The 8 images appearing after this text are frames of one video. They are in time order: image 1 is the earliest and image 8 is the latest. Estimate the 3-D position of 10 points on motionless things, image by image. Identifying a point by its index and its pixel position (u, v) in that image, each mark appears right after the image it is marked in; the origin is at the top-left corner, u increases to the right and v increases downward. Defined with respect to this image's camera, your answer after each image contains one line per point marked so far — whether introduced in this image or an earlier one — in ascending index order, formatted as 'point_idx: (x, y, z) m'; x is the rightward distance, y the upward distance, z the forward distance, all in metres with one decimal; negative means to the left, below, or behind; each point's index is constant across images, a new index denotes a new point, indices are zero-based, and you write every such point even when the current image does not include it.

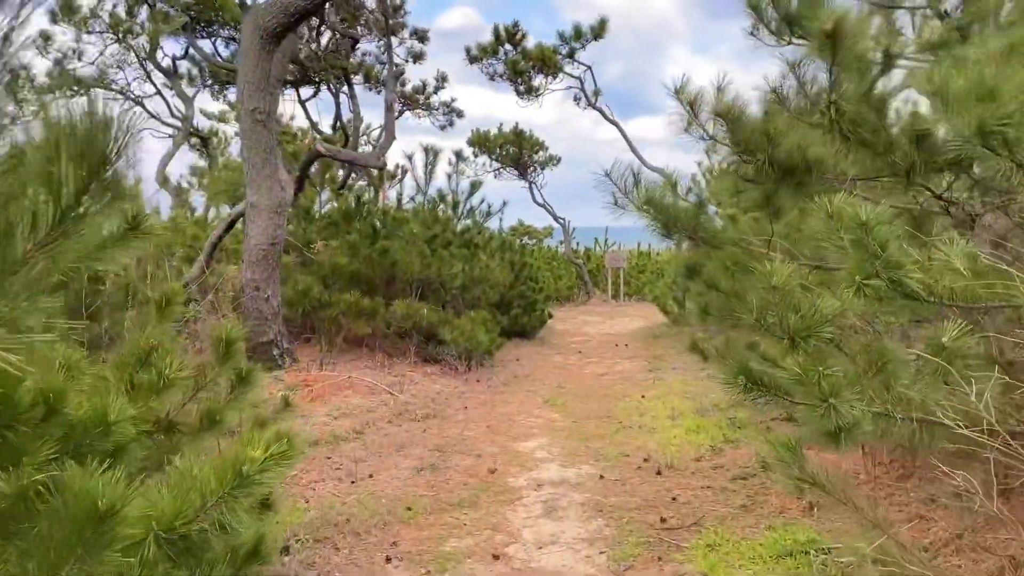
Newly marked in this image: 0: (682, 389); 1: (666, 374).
0: (+1.3, -0.8, +6.1) m
1: (+1.3, -0.7, +6.9) m
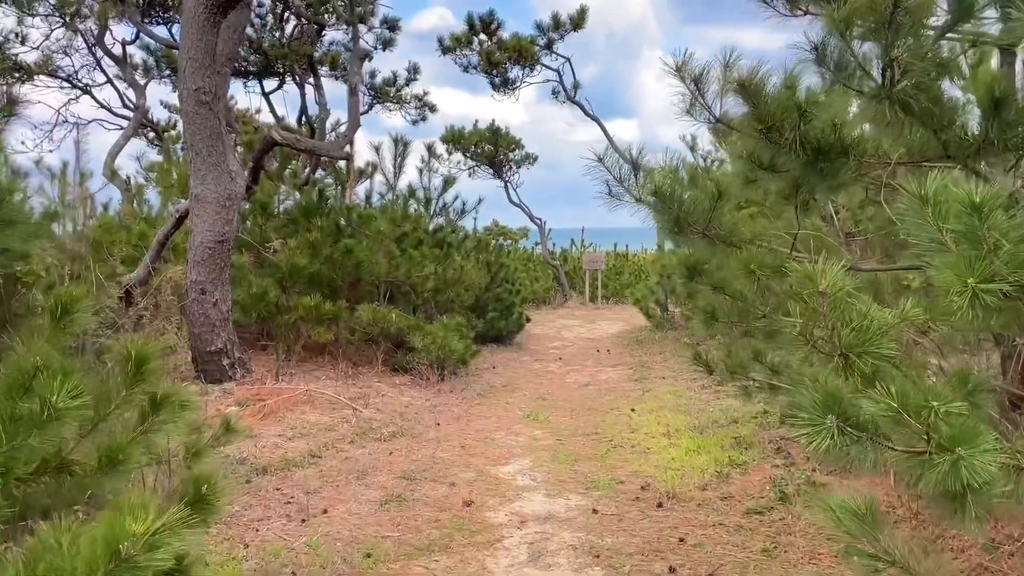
0: (+1.1, -0.8, +5.6) m
1: (+1.1, -0.8, +6.4) m
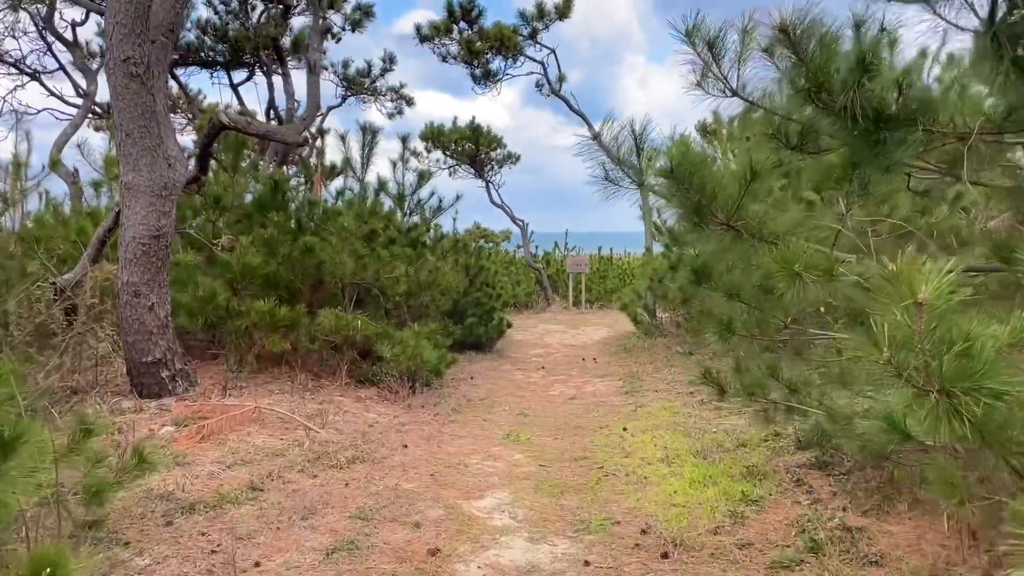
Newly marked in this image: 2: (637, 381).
0: (+1.0, -0.8, +5.0) m
1: (+1.0, -0.8, +5.8) m
2: (+1.0, -0.8, +6.5) m
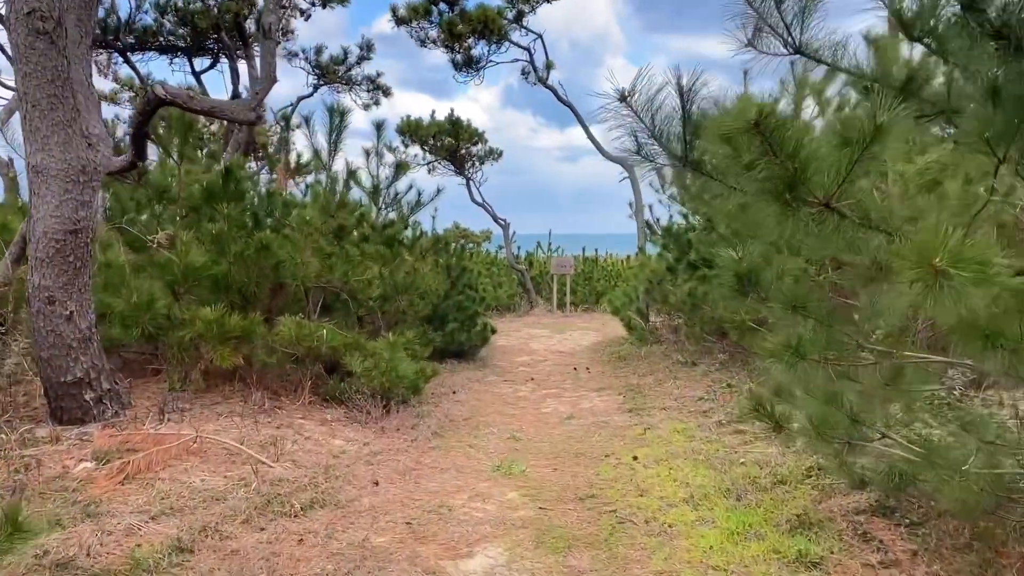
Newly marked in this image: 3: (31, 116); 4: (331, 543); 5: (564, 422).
0: (+0.9, -0.9, +4.3) m
1: (+0.9, -0.8, +5.1) m
2: (+0.9, -0.8, +5.8) m
3: (-2.1, +0.8, +3.6) m
4: (-0.7, -0.9, +3.0) m
5: (+0.3, -0.9, +5.2) m
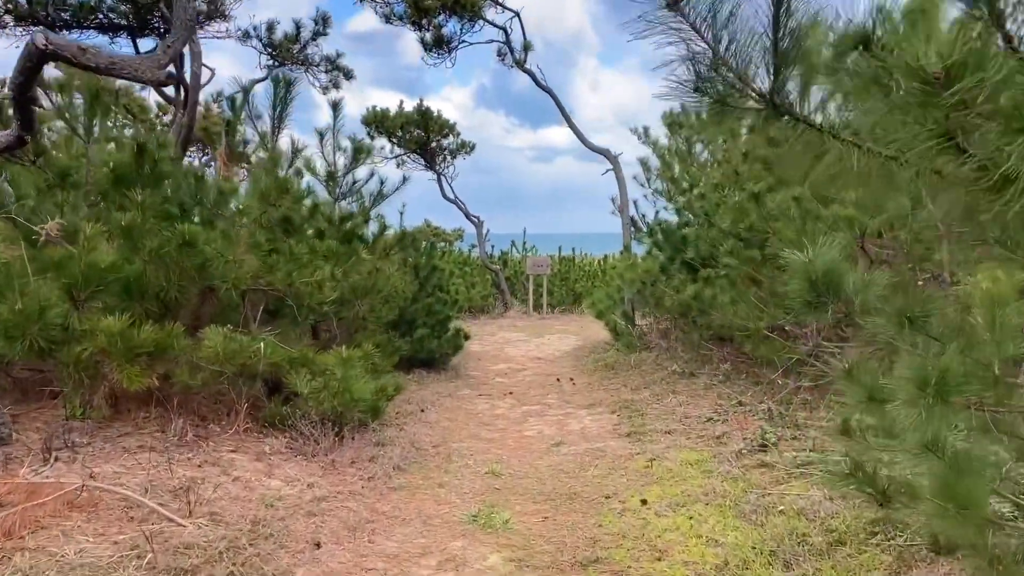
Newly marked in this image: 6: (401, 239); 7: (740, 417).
0: (+0.9, -0.9, +3.5) m
1: (+0.8, -0.8, +4.3) m
2: (+0.8, -0.8, +5.1) m
3: (-2.2, +0.7, +2.7) m
4: (-0.7, -1.0, +2.2) m
5: (+0.2, -0.9, +4.4) m
6: (-1.0, +0.4, +7.0) m
7: (+1.3, -0.8, +4.7) m
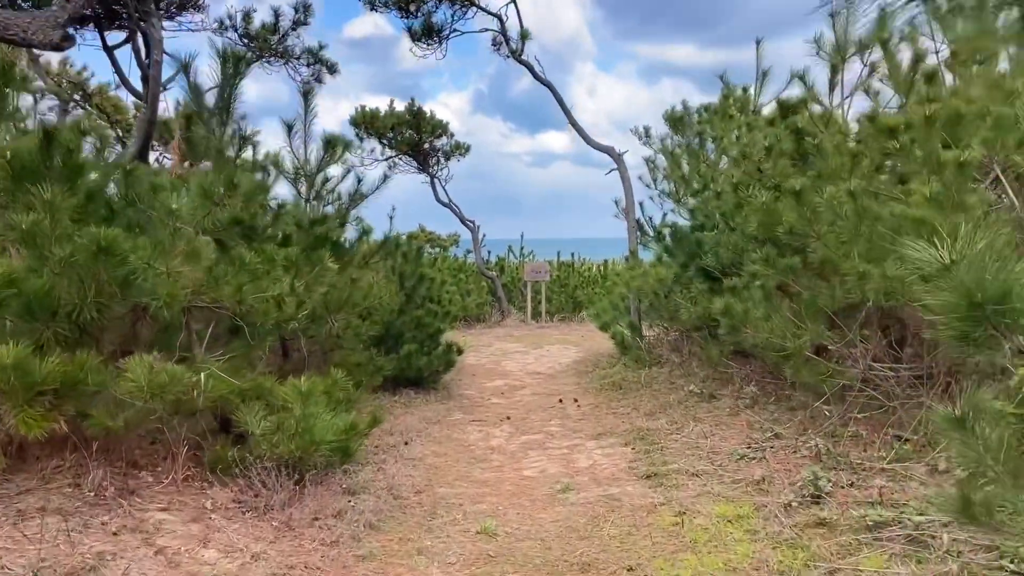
0: (+0.8, -0.9, +2.8) m
1: (+0.8, -0.9, +3.6) m
2: (+0.8, -0.9, +4.3) m
3: (-2.2, +0.7, +1.9) m
4: (-0.7, -1.0, +1.4) m
5: (+0.2, -1.0, +3.7) m
6: (-1.0, +0.3, +6.2) m
7: (+1.3, -0.8, +3.9) m
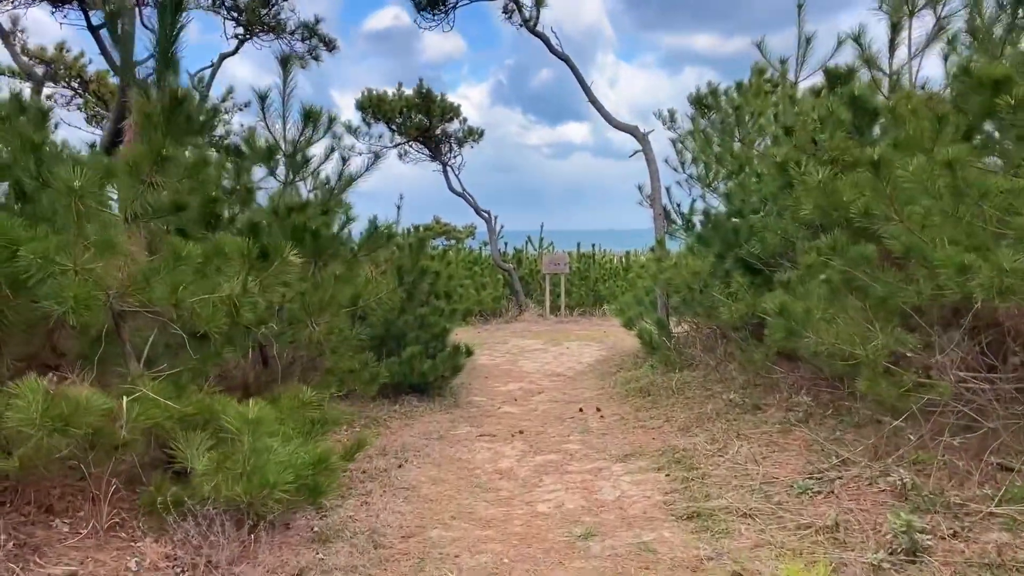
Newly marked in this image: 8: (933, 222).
0: (+0.9, -0.9, +2.0) m
1: (+0.8, -0.9, +2.8) m
2: (+0.8, -0.9, +3.6) m
3: (-2.2, +0.6, +1.3) m
4: (-0.7, -1.0, +0.7) m
5: (+0.2, -0.9, +2.9) m
6: (-0.9, +0.3, +5.5) m
7: (+1.4, -0.8, +3.2) m
8: (+1.6, +0.2, +3.0) m
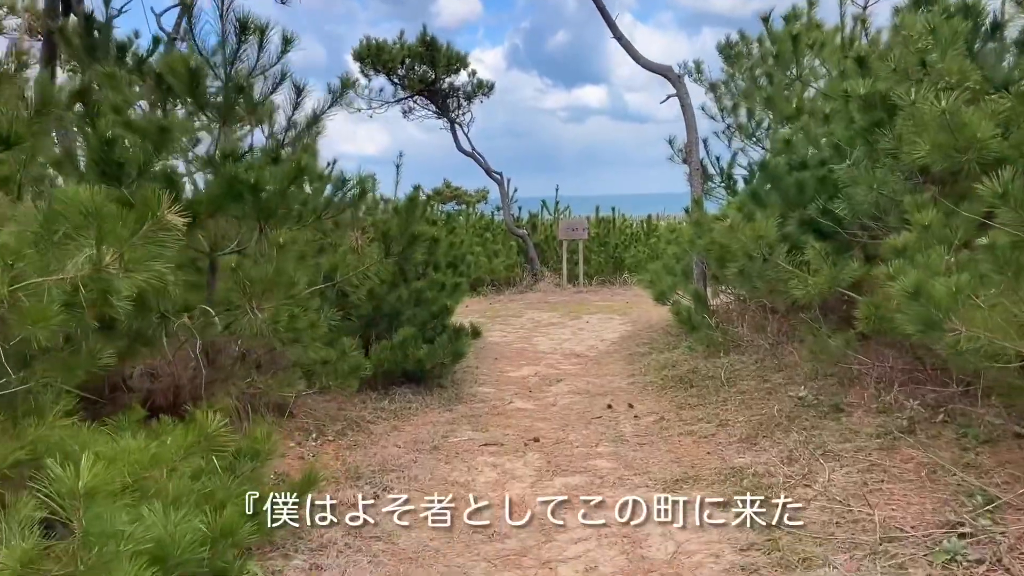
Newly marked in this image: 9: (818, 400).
0: (+0.9, -0.9, +1.0) m
1: (+0.8, -0.8, +1.8) m
2: (+0.9, -0.8, +2.5) m
3: (-2.2, +0.6, +0.2) m
4: (-0.8, -1.1, -0.3) m
5: (+0.3, -0.9, +1.9) m
6: (-0.8, +0.5, +4.5) m
7: (+1.4, -0.7, +2.1) m
8: (+1.6, +0.3, +1.9) m
9: (+1.6, -0.5, +4.1) m
